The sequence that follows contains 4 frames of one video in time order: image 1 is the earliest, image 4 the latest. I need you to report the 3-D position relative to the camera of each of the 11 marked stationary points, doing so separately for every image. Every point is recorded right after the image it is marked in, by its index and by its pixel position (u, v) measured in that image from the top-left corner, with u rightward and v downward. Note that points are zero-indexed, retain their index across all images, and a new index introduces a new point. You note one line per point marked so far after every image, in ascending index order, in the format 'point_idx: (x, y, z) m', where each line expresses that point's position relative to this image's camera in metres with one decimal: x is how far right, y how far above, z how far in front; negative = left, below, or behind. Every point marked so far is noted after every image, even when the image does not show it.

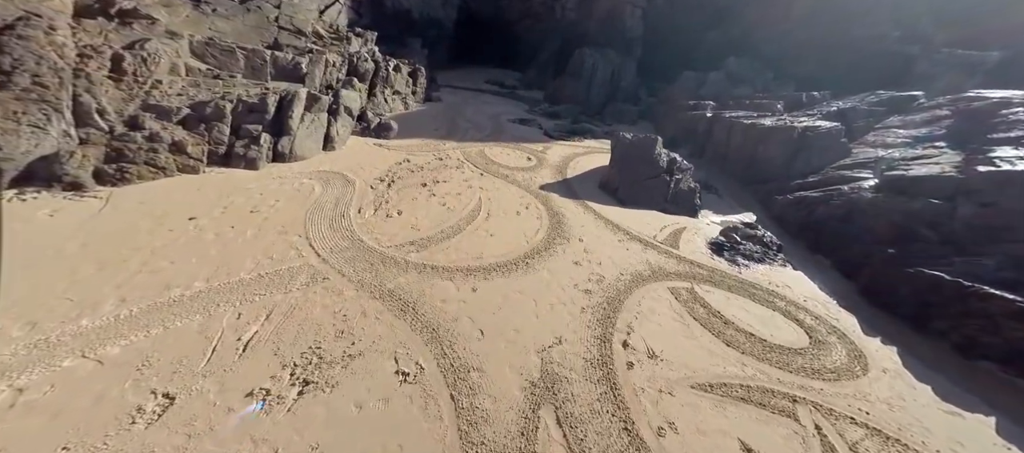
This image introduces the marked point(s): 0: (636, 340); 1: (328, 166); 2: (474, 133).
0: (+2.9, -2.6, +8.6) m
1: (-6.6, +2.1, +12.8) m
2: (-2.3, +4.8, +19.0) m
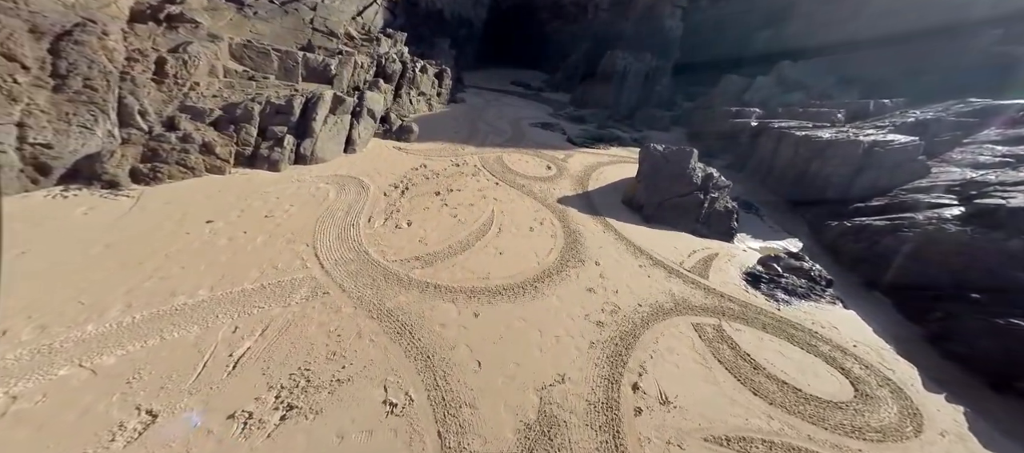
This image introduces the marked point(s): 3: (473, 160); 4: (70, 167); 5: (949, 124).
0: (+2.9, -3.3, +7.8) m
1: (-5.9, +2.0, +12.8) m
2: (-0.9, +4.5, +18.6) m
3: (-1.6, +2.7, +15.2) m
4: (-11.9, +1.6, +9.8) m
5: (+17.9, +4.2, +15.1) m
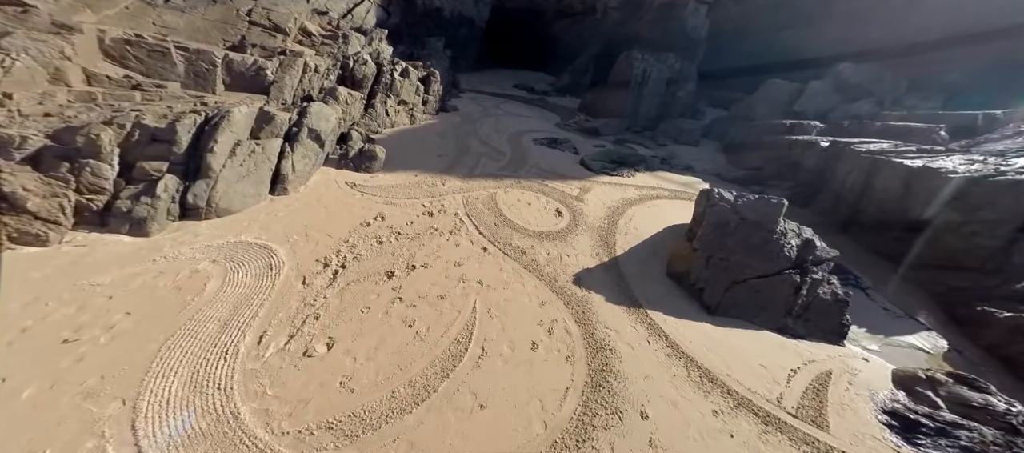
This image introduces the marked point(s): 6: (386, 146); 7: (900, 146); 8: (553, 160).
0: (+2.7, -5.4, +3.5) m
1: (-6.1, 0.0, +8.6) m
2: (-1.0, +2.4, +14.3) m
3: (-1.7, +0.7, +10.9) m
4: (-12.1, -0.4, +5.7) m
5: (+17.8, +2.0, +10.6) m
6: (-5.2, +3.3, +14.6) m
7: (+13.7, +2.7, +12.9) m
8: (+1.8, +2.8, +15.6) m
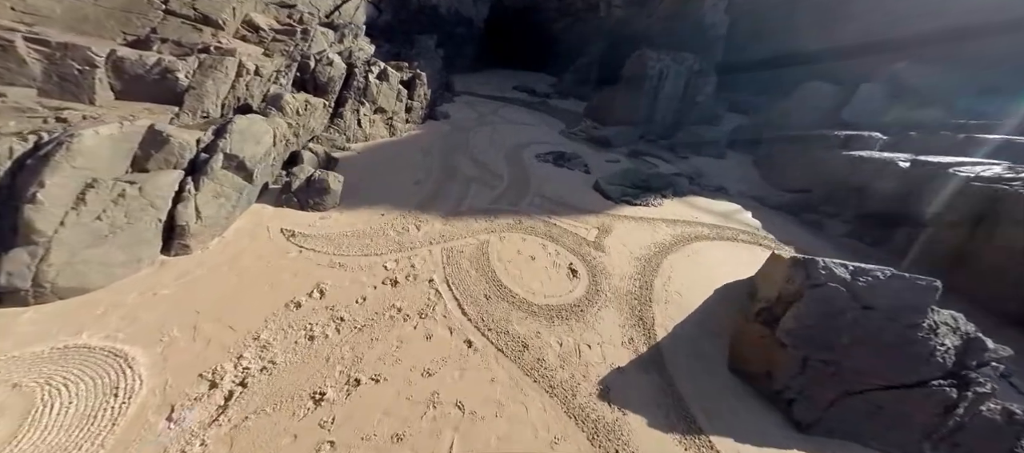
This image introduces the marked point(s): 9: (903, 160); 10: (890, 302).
0: (+2.6, -6.8, +0.5) m
1: (-6.1, -1.4, +5.6) m
2: (-1.0, +1.1, +11.3) m
3: (-1.8, -0.7, +7.9) m
4: (-12.2, -1.8, +2.7) m
5: (+17.7, +0.6, +7.6) m
6: (-5.2, +1.9, +11.6) m
7: (+13.6, +1.3, +9.9) m
8: (+1.7, +1.4, +12.6) m
9: (+12.4, +1.9, +11.6) m
10: (+5.7, -1.1, +5.8) m
